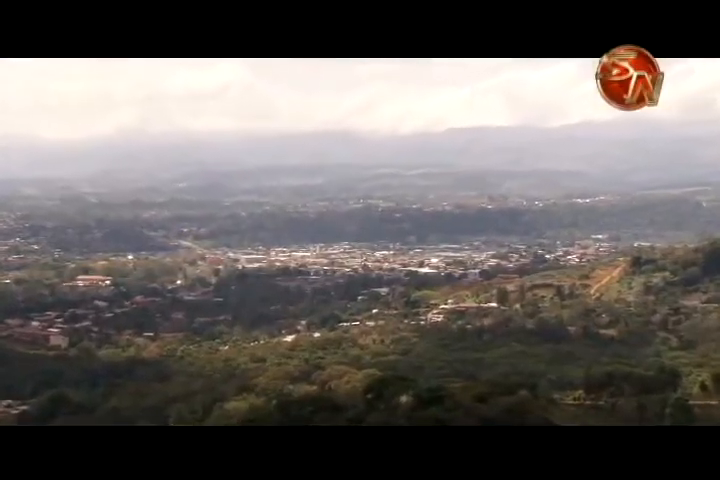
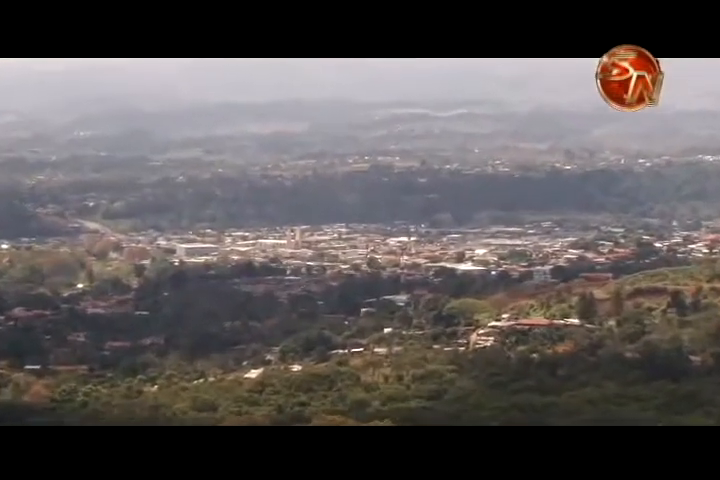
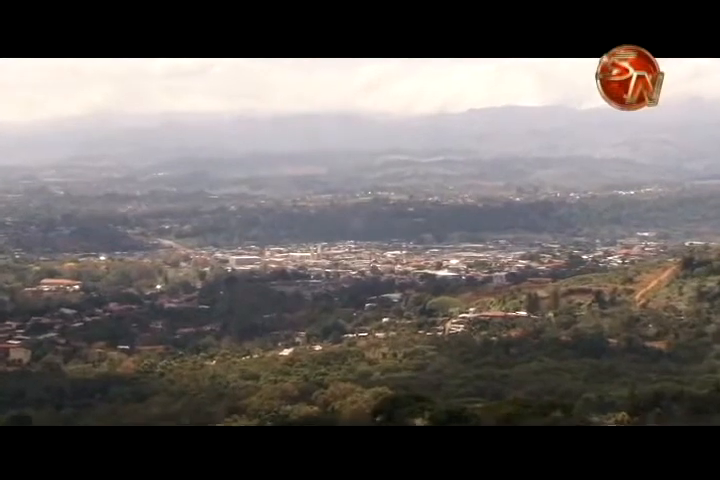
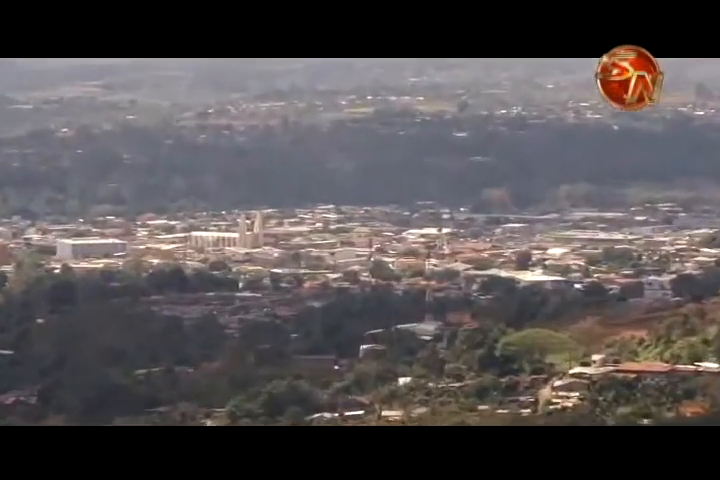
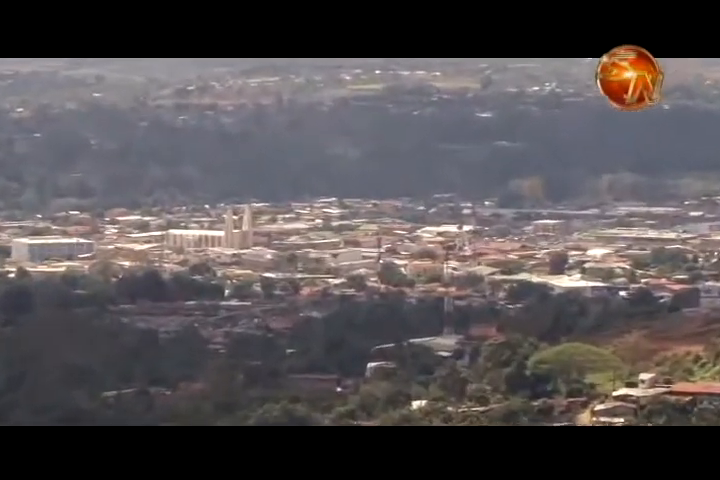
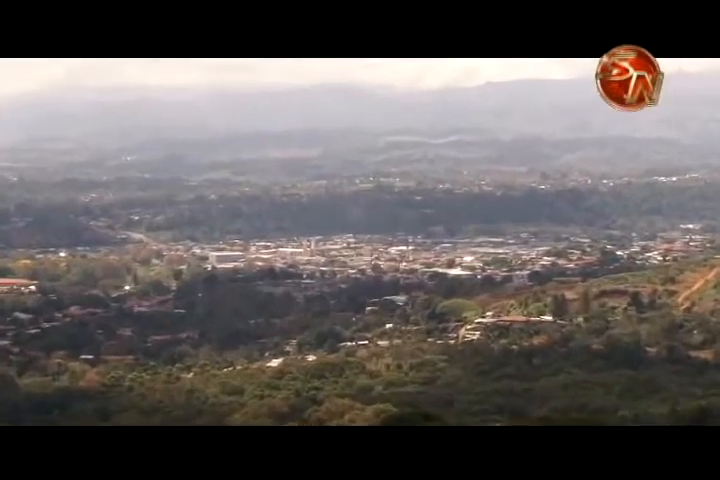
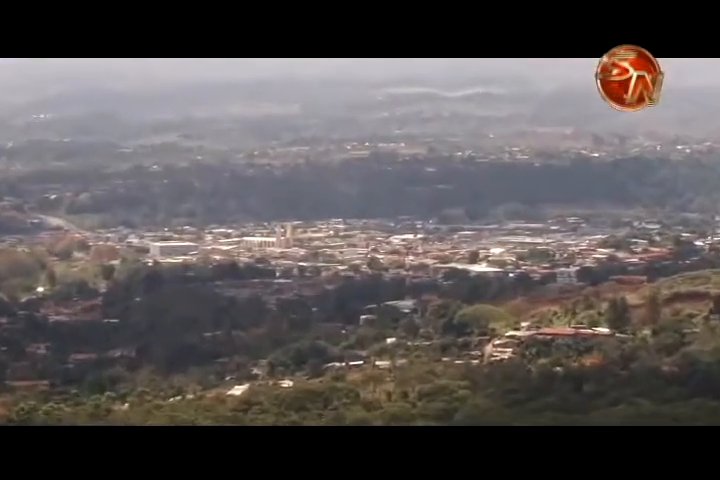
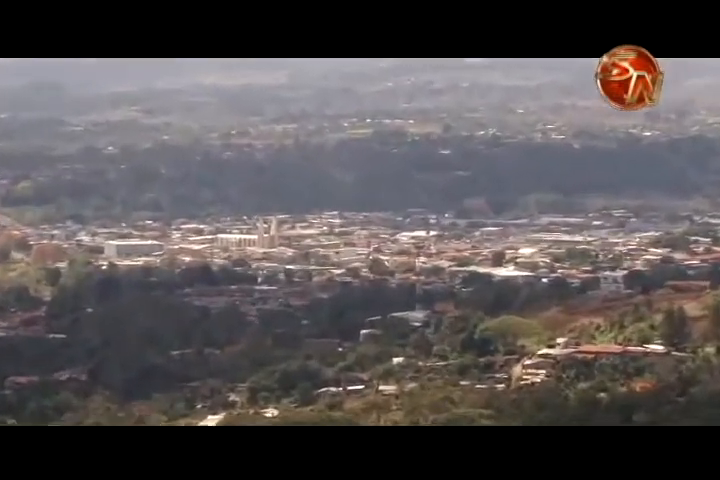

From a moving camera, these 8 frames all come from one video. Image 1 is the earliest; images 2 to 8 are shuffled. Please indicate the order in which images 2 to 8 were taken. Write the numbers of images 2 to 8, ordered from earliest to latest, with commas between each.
3, 6, 2, 7, 8, 4, 5
